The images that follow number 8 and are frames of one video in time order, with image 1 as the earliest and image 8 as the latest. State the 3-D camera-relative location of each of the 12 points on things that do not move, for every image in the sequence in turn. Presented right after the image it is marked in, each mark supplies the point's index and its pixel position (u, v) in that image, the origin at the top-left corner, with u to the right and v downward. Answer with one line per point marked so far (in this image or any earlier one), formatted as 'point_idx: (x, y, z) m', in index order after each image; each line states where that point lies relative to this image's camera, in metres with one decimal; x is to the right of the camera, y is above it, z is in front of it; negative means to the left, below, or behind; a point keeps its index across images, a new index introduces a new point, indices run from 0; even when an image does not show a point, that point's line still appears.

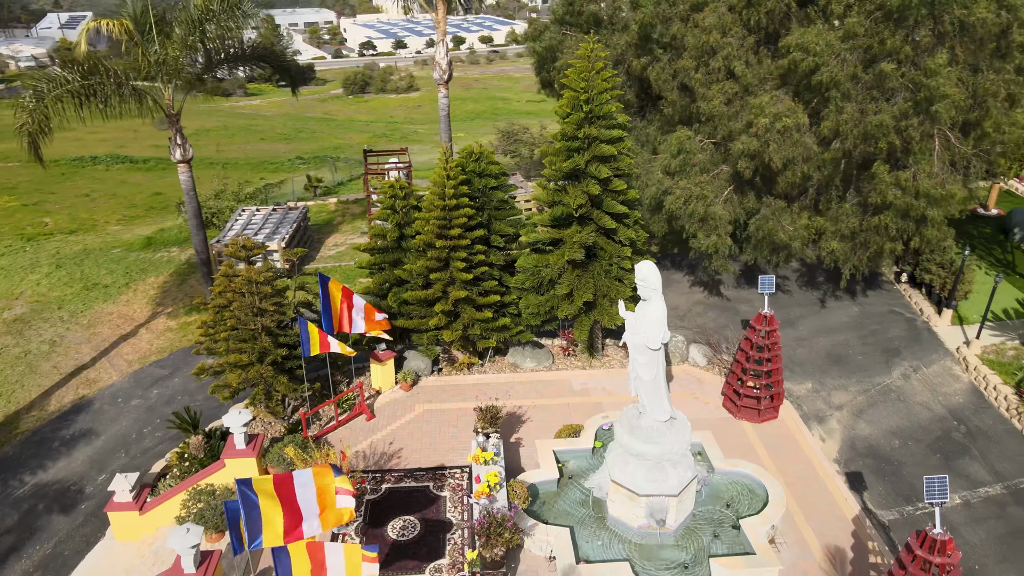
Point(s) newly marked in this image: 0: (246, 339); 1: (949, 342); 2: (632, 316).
0: (-4.9, -1.0, +13.7) m
1: (+10.1, -1.3, +16.9) m
2: (+1.9, -0.4, +11.1) m
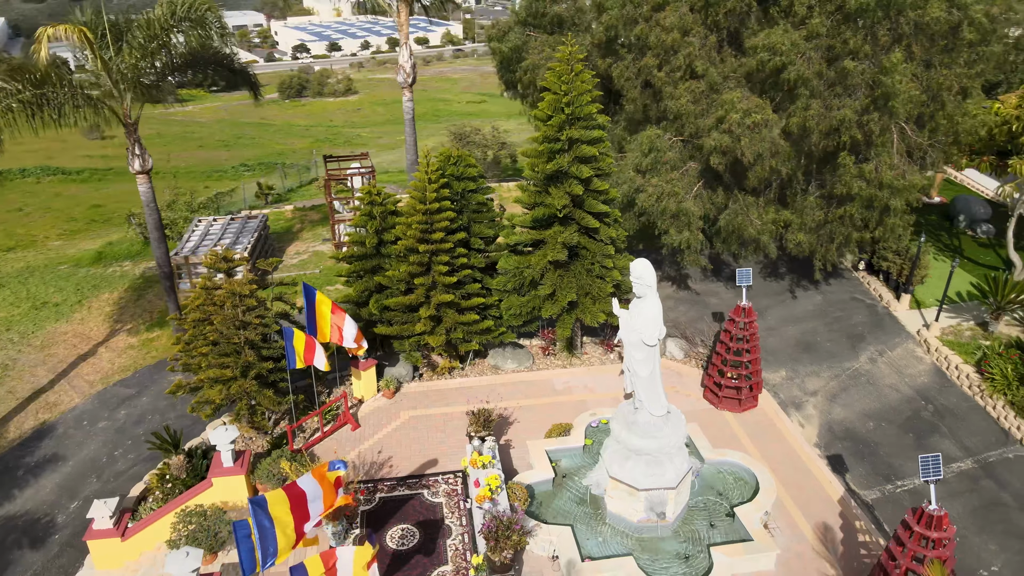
0: (-5.1, -1.2, +13.3) m
1: (+9.6, -0.9, +17.7) m
2: (+1.8, -0.4, +11.3) m
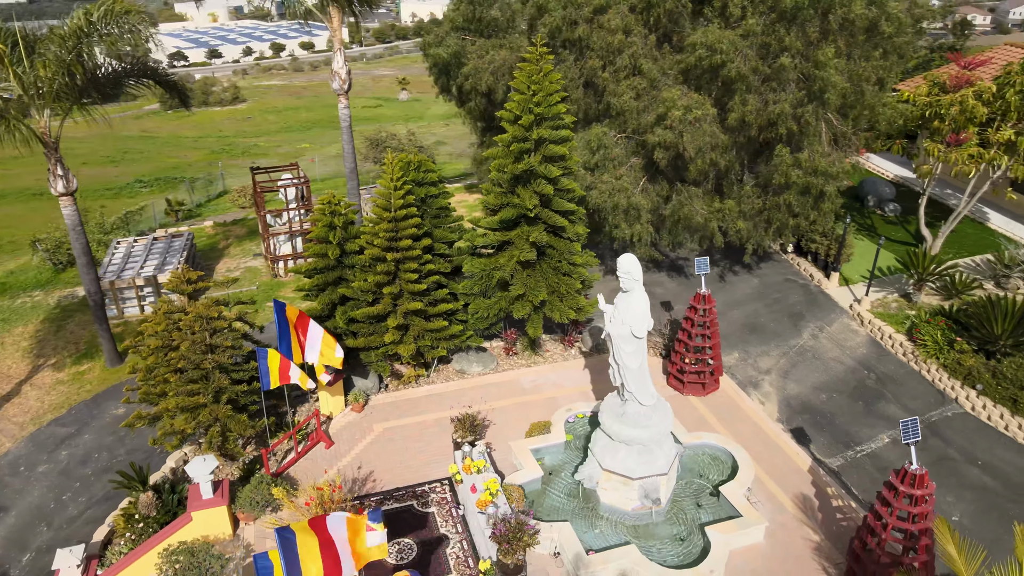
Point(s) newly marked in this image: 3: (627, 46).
0: (-5.4, -1.6, +12.7) m
1: (+8.6, -0.4, +18.9) m
2: (+1.6, -0.3, +11.6) m
3: (+2.6, +5.5, +16.5) m
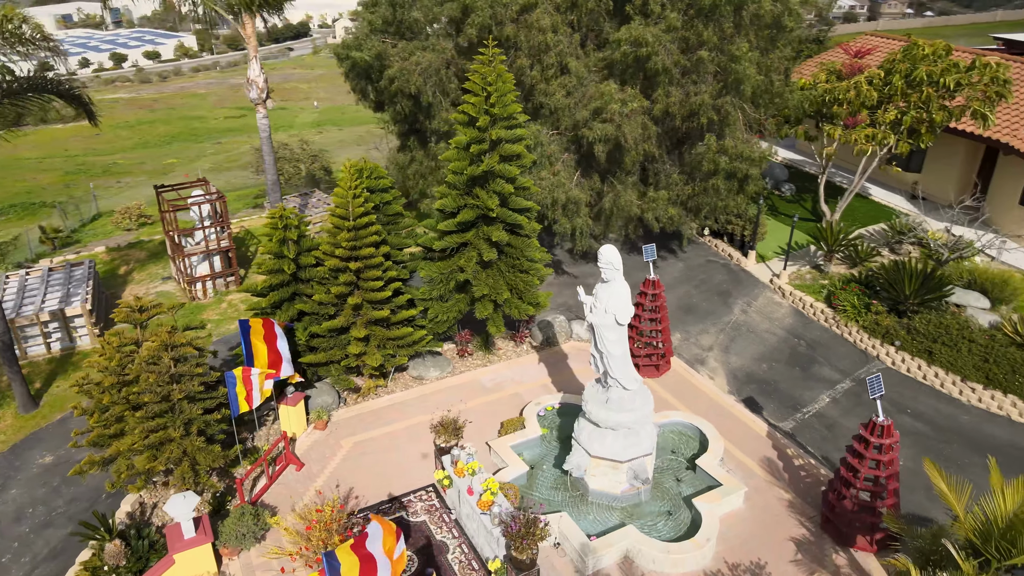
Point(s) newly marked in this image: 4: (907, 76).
0: (-5.7, -2.0, +11.8) m
1: (+7.0, +0.3, +20.3) m
2: (+1.4, -0.2, +11.9) m
3: (+1.0, +5.6, +16.9) m
4: (+9.7, +5.3, +18.1) m
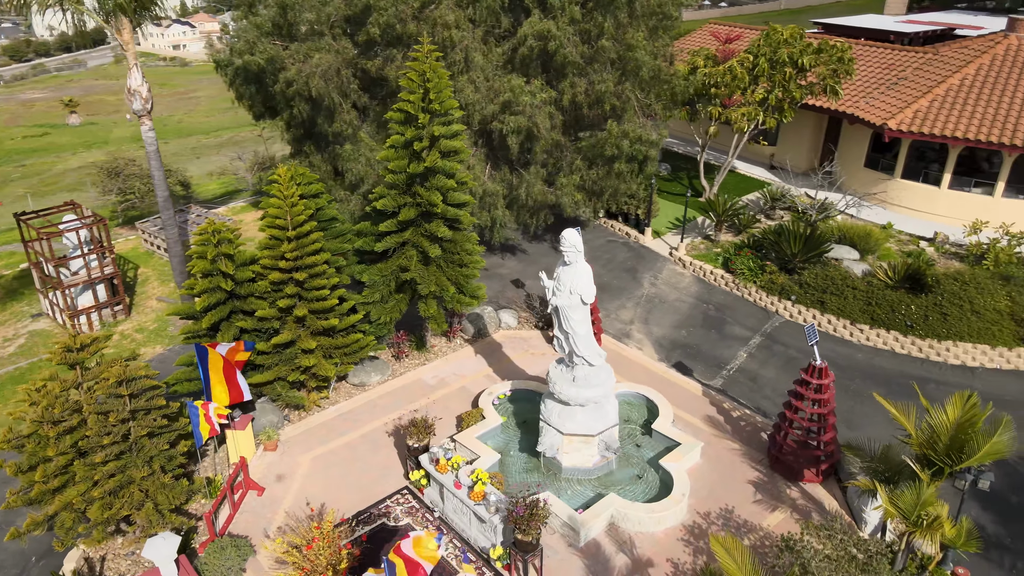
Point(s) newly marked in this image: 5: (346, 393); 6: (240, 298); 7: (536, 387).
0: (-5.8, -2.5, +10.8) m
1: (+4.4, +1.1, +21.7) m
2: (+0.8, +0.1, +12.3) m
3: (-1.2, +5.8, +17.1) m
4: (+7.0, +6.4, +20.1) m
5: (-3.6, -2.3, +16.0) m
6: (-5.0, -0.2, +13.3) m
7: (+0.5, -2.1, +15.5) m
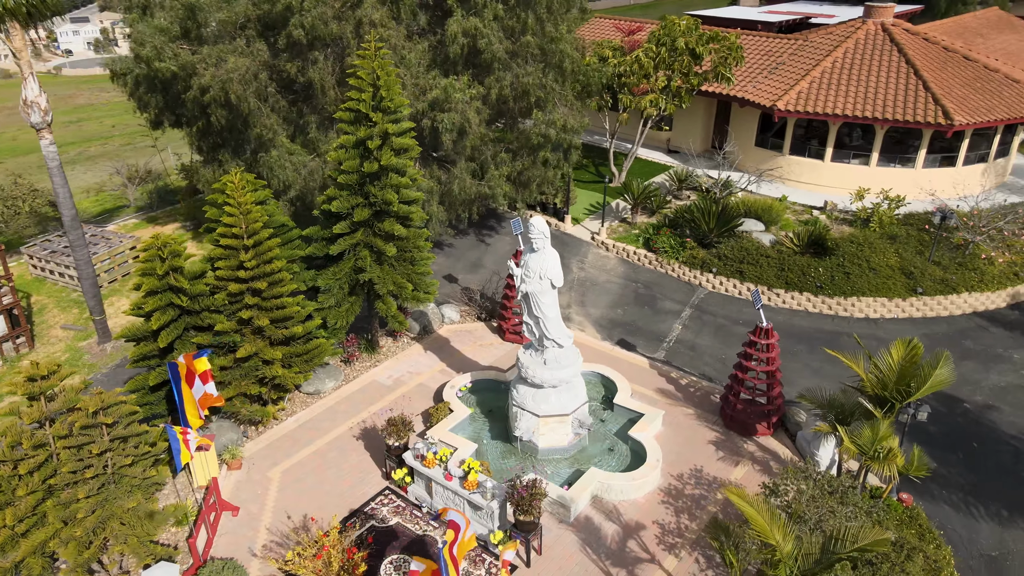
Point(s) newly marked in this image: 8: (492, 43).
0: (-5.8, -2.8, +10.1) m
1: (+2.2, +1.6, +22.5) m
2: (+0.3, +0.3, +12.7) m
3: (-2.9, +5.8, +17.0) m
4: (+4.6, +7.0, +21.3) m
5: (-4.5, -2.4, +15.5) m
6: (-5.5, -0.4, +12.7) m
7: (-0.3, -1.9, +15.8) m
8: (-0.5, +5.9, +17.4) m
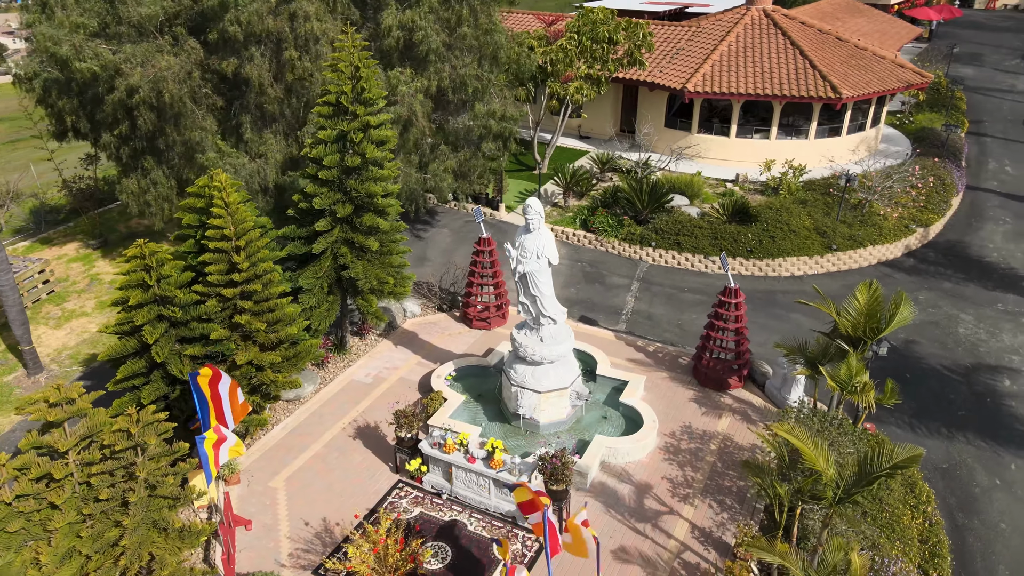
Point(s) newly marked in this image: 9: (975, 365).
0: (-5.0, -2.9, +9.5) m
1: (+0.3, +2.0, +23.0) m
2: (+0.2, +0.7, +13.0) m
3: (-4.2, +5.8, +16.6) m
4: (+2.3, +7.7, +22.2) m
5: (-4.7, -2.5, +15.0) m
6: (-5.4, -0.6, +12.0) m
7: (-0.7, -1.6, +16.0) m
8: (-1.9, +6.1, +17.5) m
9: (+11.0, -1.8, +17.3) m
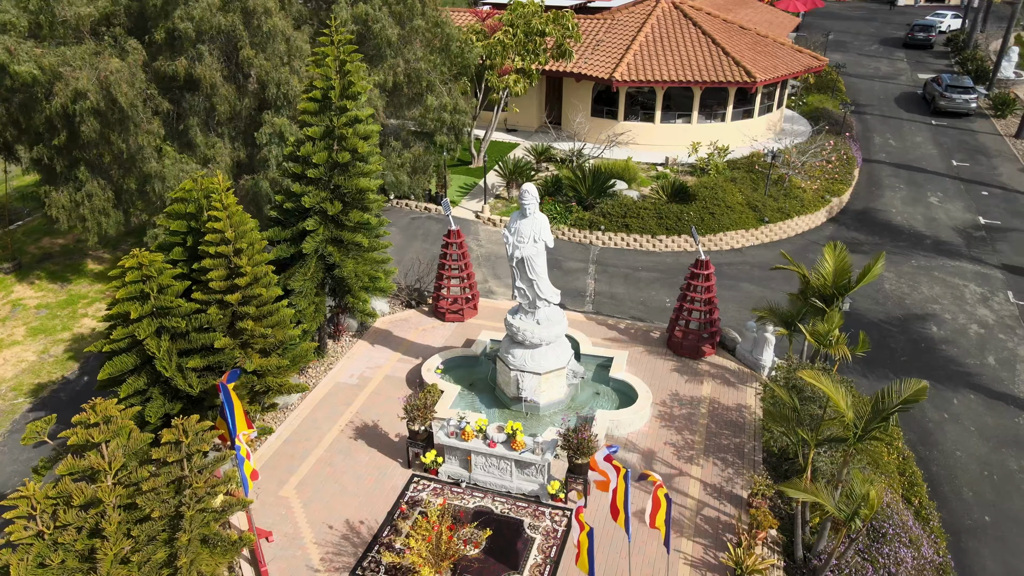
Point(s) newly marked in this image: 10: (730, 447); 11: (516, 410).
0: (-4.2, -3.0, +9.0) m
1: (-1.4, +2.2, +23.2) m
2: (+0.1, +1.0, +13.3) m
3: (-5.1, +5.8, +16.2) m
4: (+0.3, +8.1, +22.6) m
5: (-4.7, -2.6, +14.5) m
6: (-5.2, -0.7, +11.4) m
7: (-1.1, -1.4, +16.1) m
8: (-3.0, +6.2, +17.4) m
9: (+10.3, -0.7, +19.1) m
10: (+4.1, -3.0, +13.8) m
11: (+0.1, -2.4, +14.5) m
